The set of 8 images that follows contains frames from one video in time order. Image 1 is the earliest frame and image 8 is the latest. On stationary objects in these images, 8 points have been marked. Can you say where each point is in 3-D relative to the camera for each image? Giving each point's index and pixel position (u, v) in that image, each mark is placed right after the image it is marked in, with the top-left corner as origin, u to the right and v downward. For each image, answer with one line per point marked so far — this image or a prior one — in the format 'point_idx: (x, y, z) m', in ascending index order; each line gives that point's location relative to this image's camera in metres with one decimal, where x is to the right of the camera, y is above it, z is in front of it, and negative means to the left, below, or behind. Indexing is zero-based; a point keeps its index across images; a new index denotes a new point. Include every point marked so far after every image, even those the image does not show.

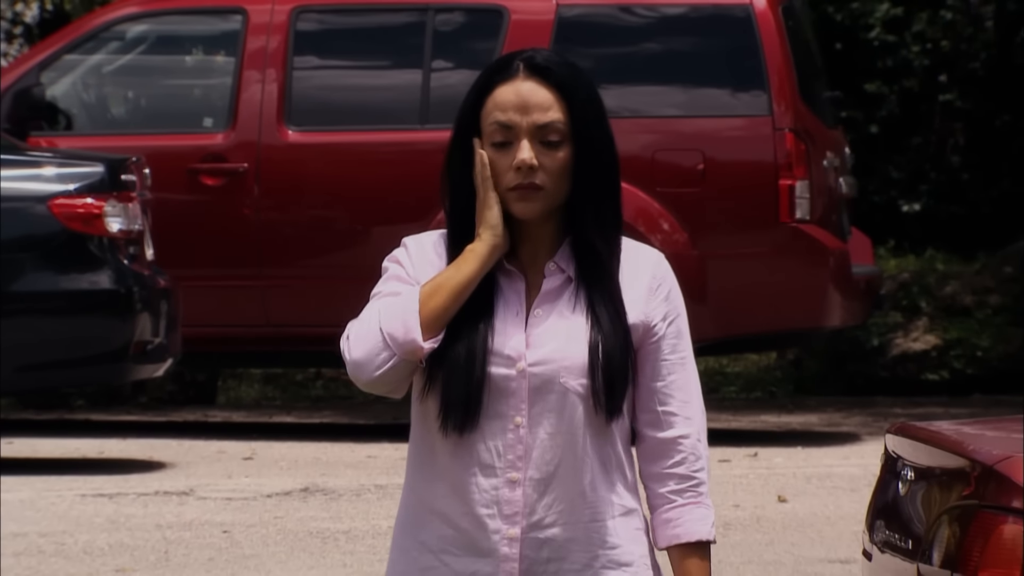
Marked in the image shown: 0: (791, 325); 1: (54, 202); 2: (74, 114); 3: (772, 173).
0: (+1.3, -0.2, +7.4) m
1: (-2.0, +0.4, +6.9) m
2: (-2.1, +0.8, +7.8) m
3: (+1.2, +0.5, +7.3) m
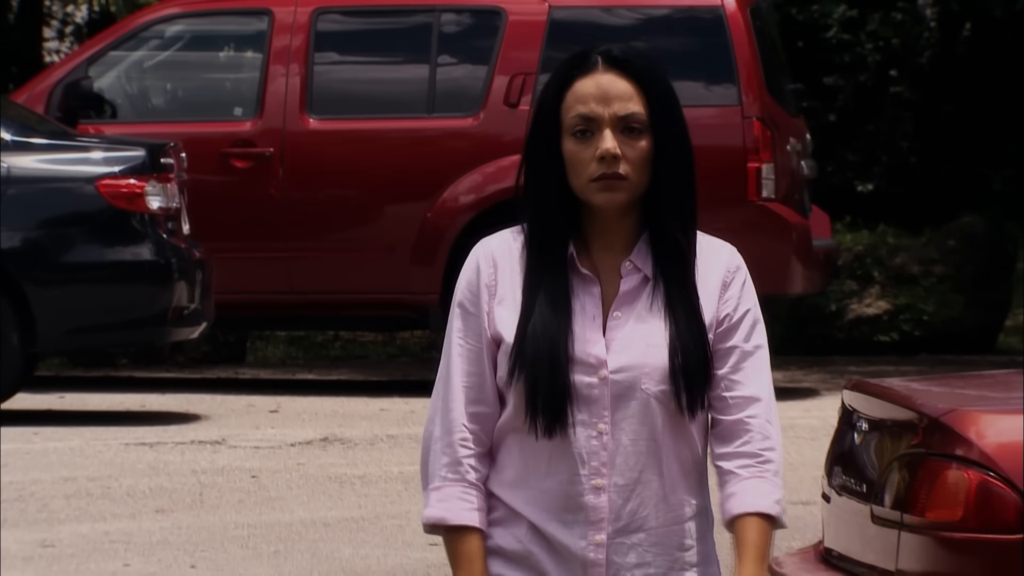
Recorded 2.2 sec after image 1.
0: (+1.3, 0.0, +8.3) m
1: (-2.0, +0.5, +7.8) m
2: (-2.1, +1.0, +8.6) m
3: (+1.2, +0.7, +8.2) m
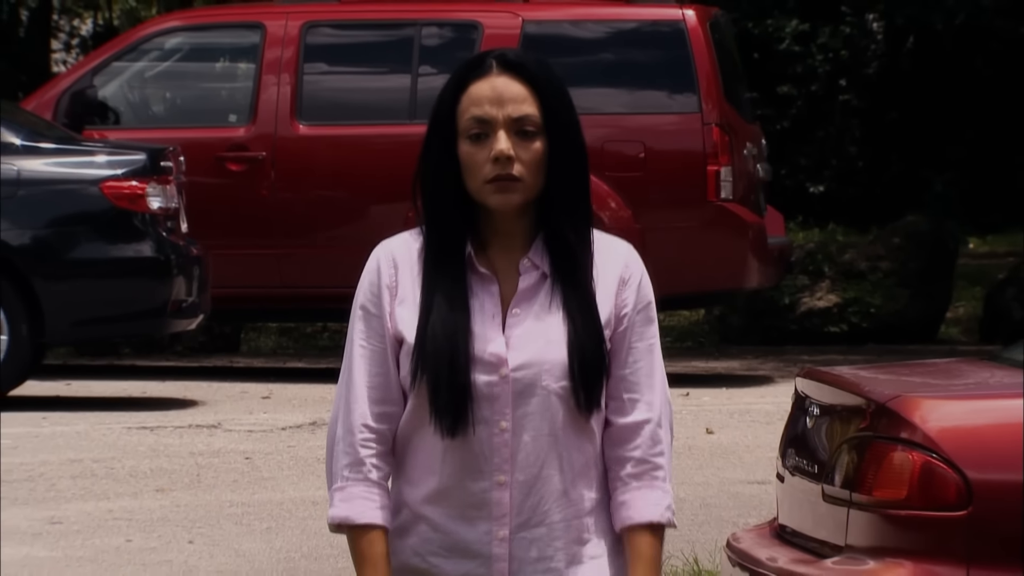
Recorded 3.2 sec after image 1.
0: (+1.1, 0.0, +8.8) m
1: (-2.1, +0.5, +8.3) m
2: (-2.2, +1.0, +9.2) m
3: (+1.0, +0.7, +8.8) m
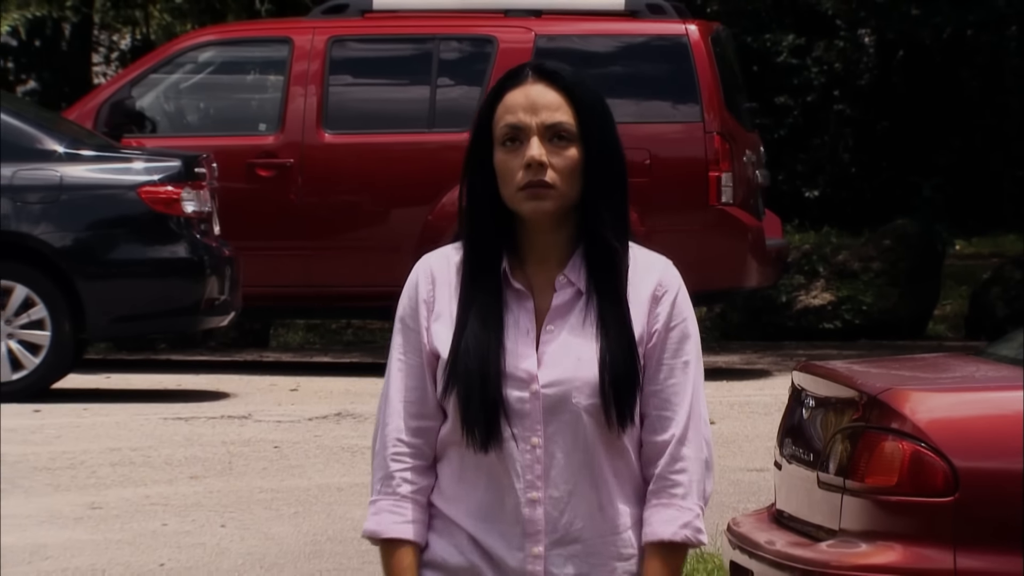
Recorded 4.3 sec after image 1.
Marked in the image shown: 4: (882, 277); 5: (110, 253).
0: (+1.2, 0.0, +9.4) m
1: (-2.0, +0.5, +8.9) m
2: (-2.1, +1.0, +9.7) m
3: (+1.1, +0.7, +9.3) m
4: (+2.9, +0.1, +12.8) m
5: (-2.2, +0.2, +8.8) m
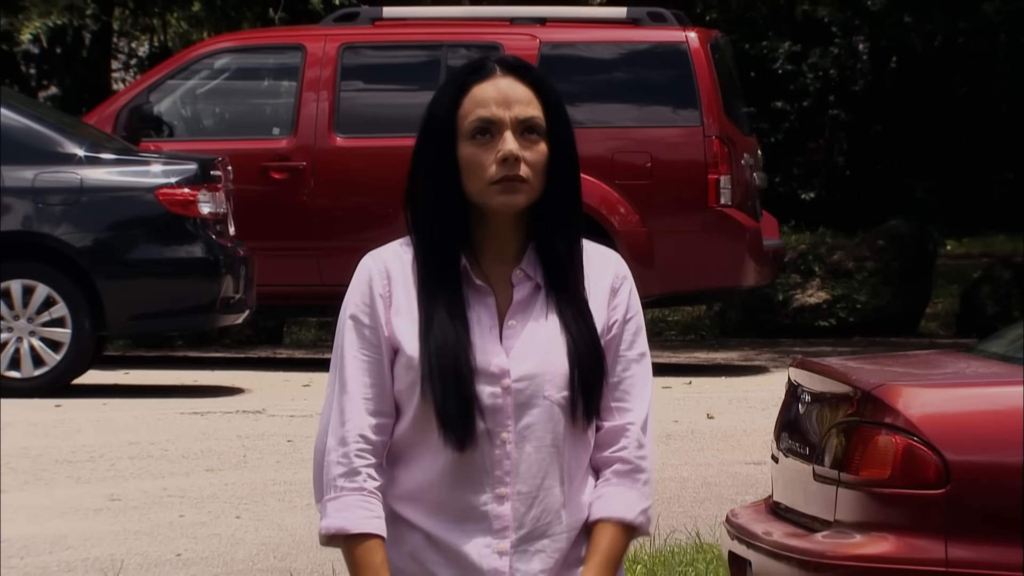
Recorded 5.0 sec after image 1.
0: (+1.2, 0.0, +9.7) m
1: (-2.0, +0.6, +9.2) m
2: (-2.1, +1.0, +10.0) m
3: (+1.1, +0.7, +9.6) m
4: (+3.0, +0.1, +13.1) m
5: (-2.2, +0.2, +9.1) m
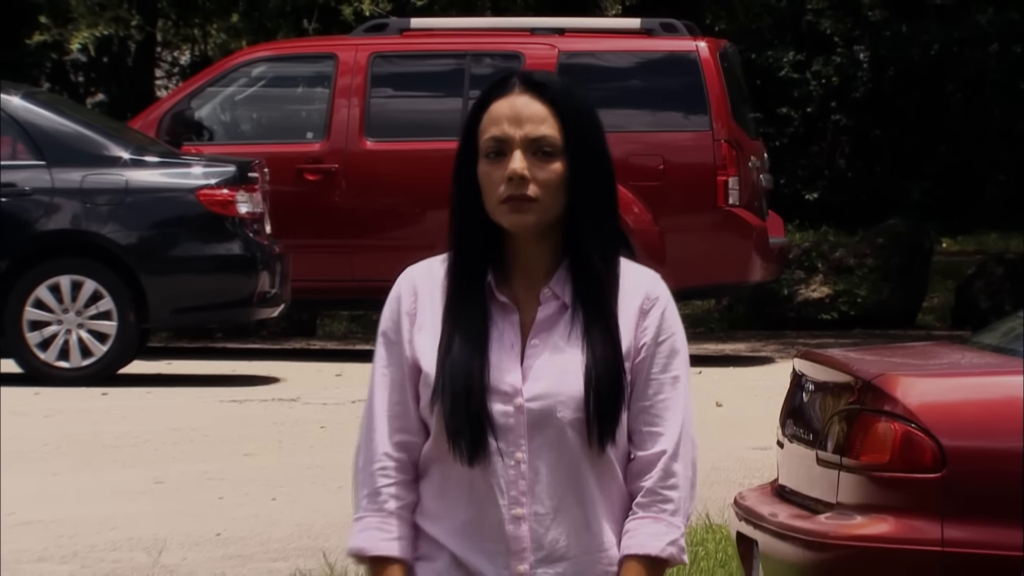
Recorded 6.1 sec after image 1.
0: (+1.4, +0.1, +10.2) m
1: (-1.9, +0.6, +9.7) m
2: (-2.0, +1.0, +10.6) m
3: (+1.3, +0.7, +10.1) m
4: (+3.1, +0.1, +13.7) m
5: (-2.0, +0.2, +9.7) m
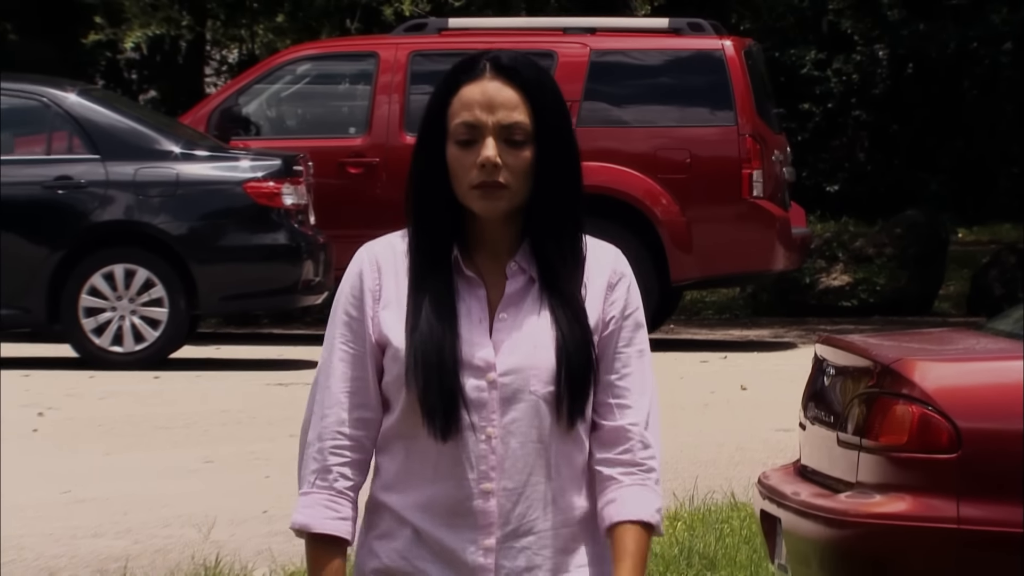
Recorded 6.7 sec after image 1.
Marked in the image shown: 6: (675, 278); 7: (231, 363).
0: (+1.6, +0.1, +10.6) m
1: (-1.7, +0.7, +10.2) m
2: (-1.8, +1.1, +11.0) m
3: (+1.5, +0.8, +10.5) m
4: (+3.4, +0.2, +14.1) m
5: (-1.8, +0.3, +10.1) m
6: (+1.1, +0.1, +10.6) m
7: (-1.9, -0.5, +10.7) m
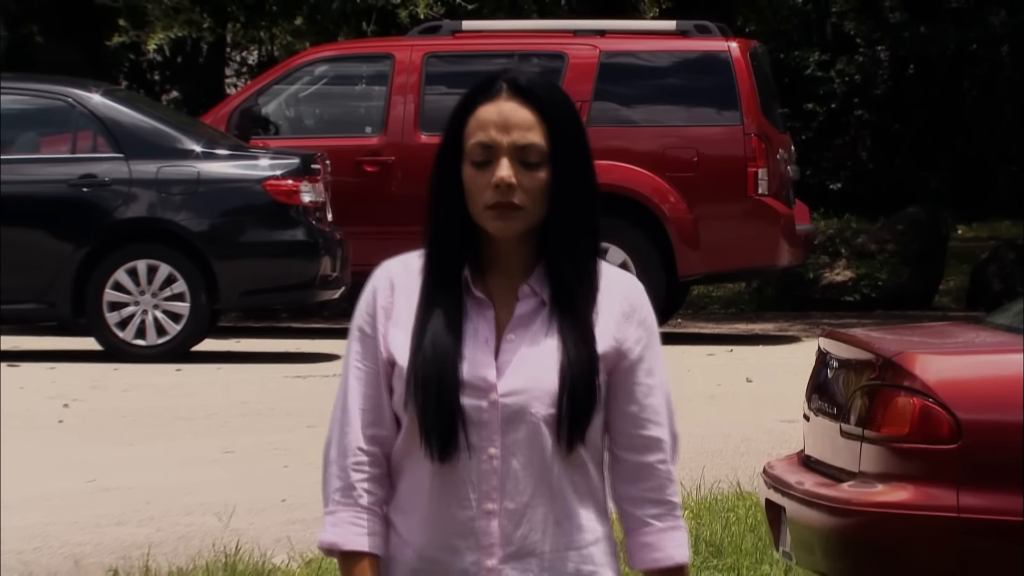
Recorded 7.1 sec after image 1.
0: (+1.6, +0.2, +10.9) m
1: (-1.6, +0.7, +10.5) m
2: (-1.7, +1.2, +11.3) m
3: (+1.6, +0.8, +10.8) m
4: (+3.4, +0.2, +14.3) m
5: (-1.8, +0.3, +10.4) m
6: (+1.2, +0.1, +10.9) m
7: (-1.8, -0.5, +11.0) m
